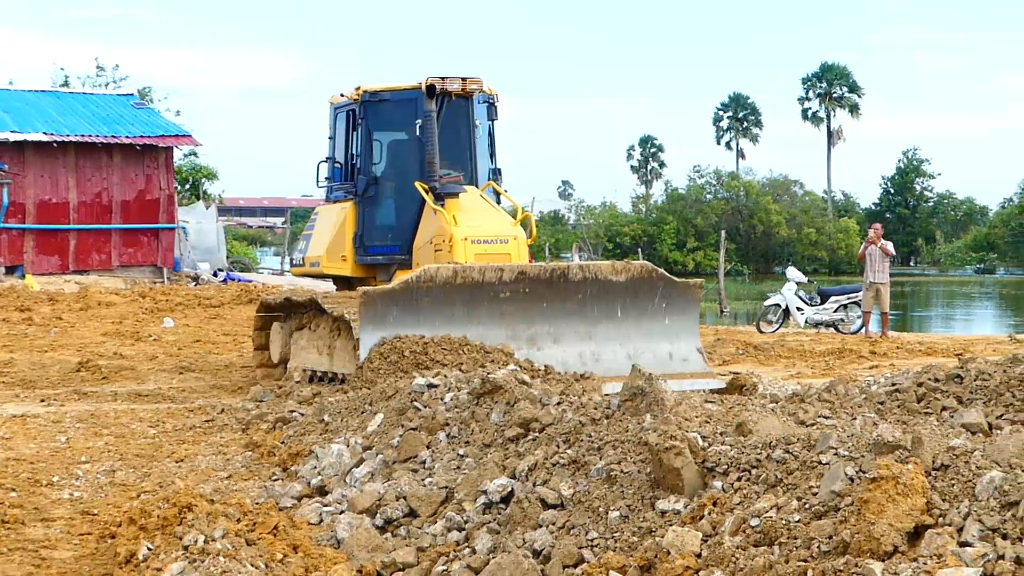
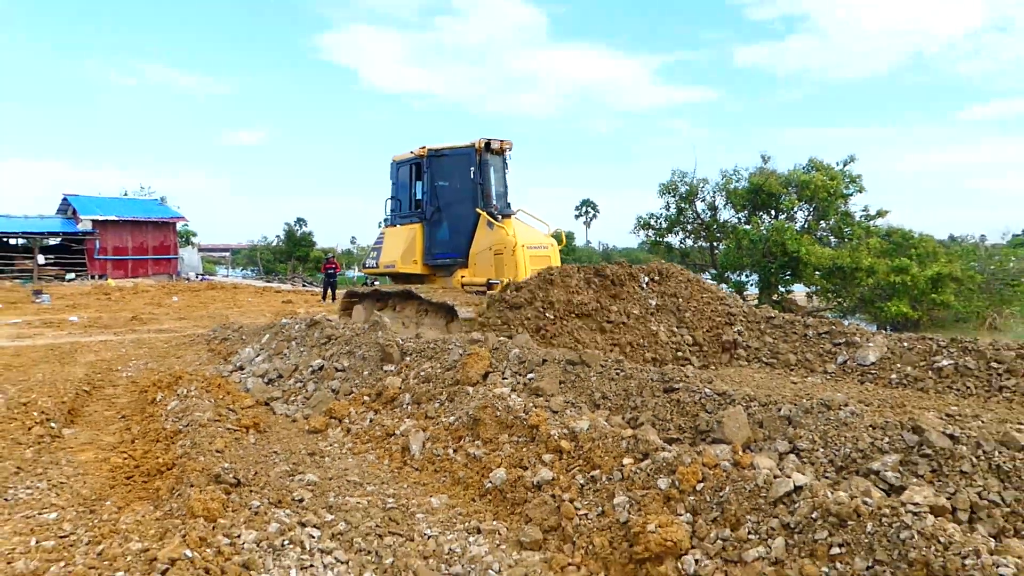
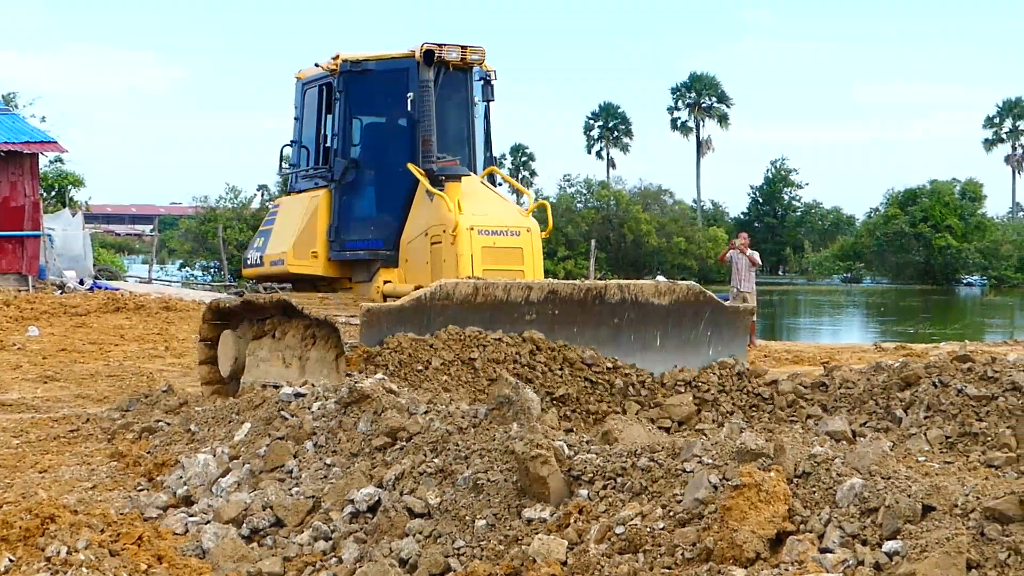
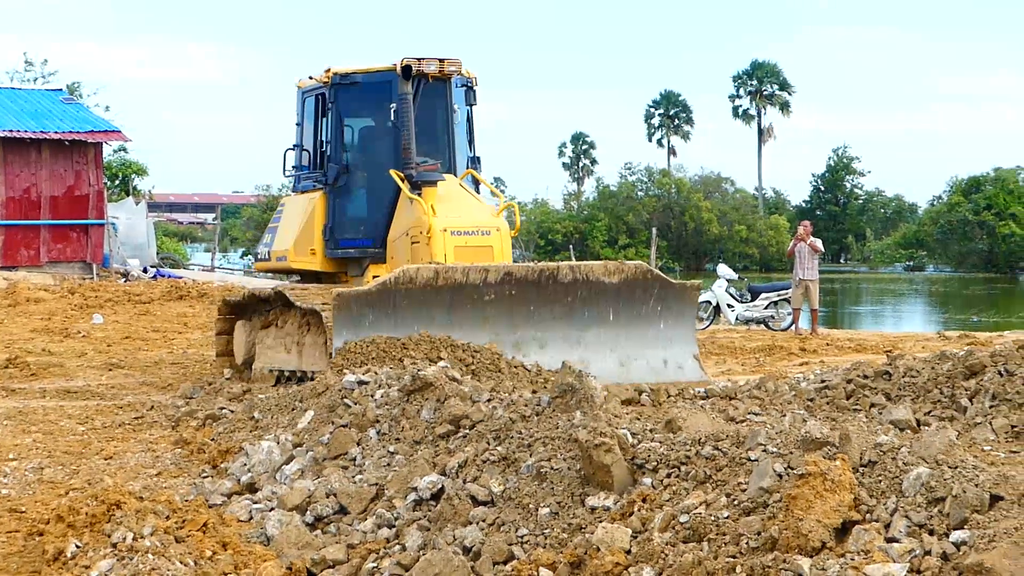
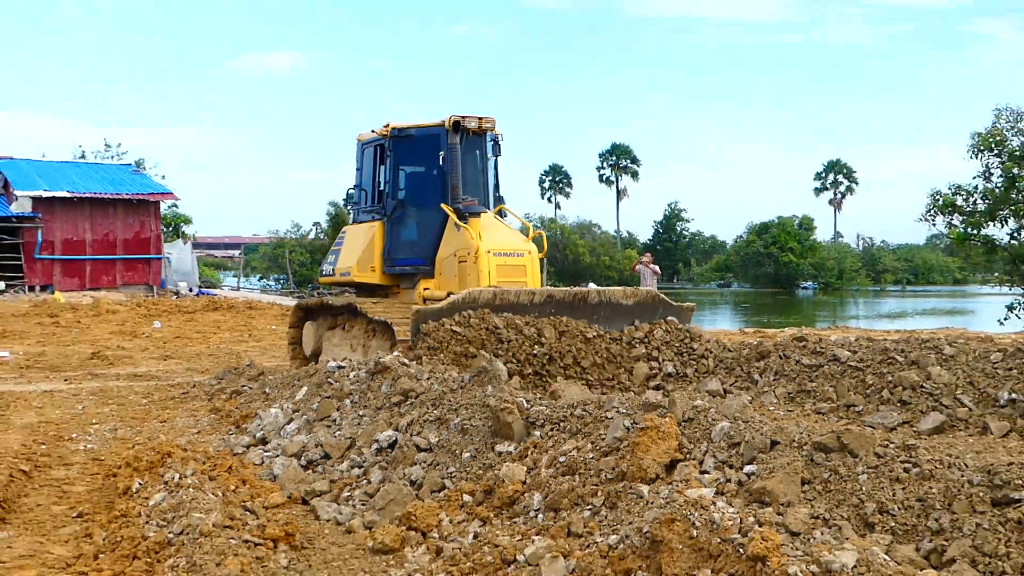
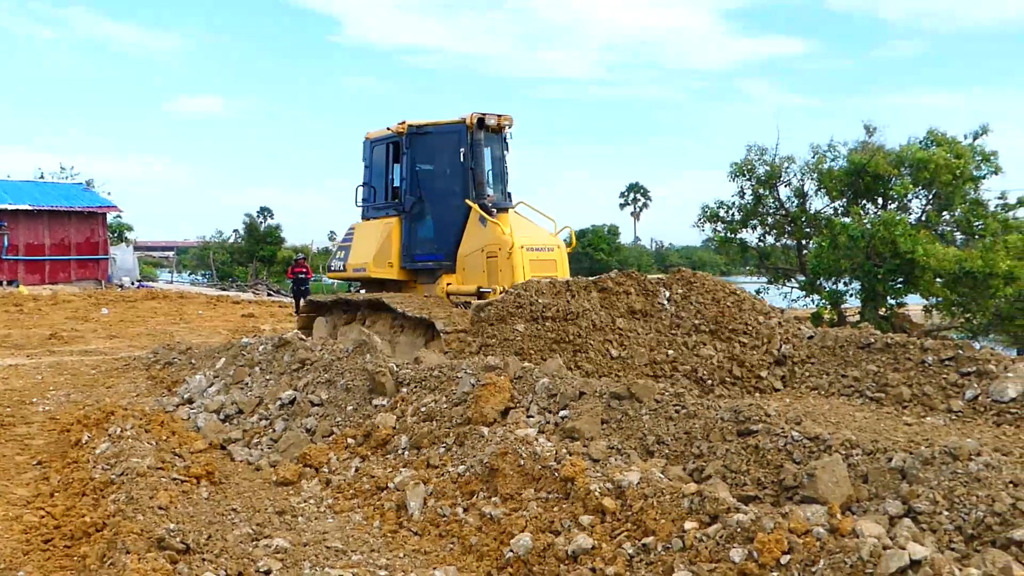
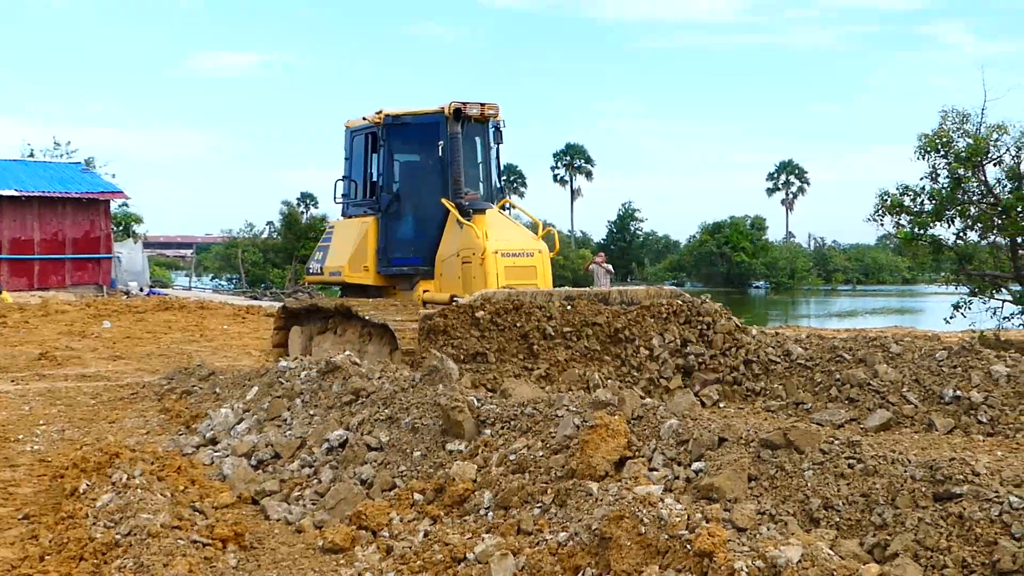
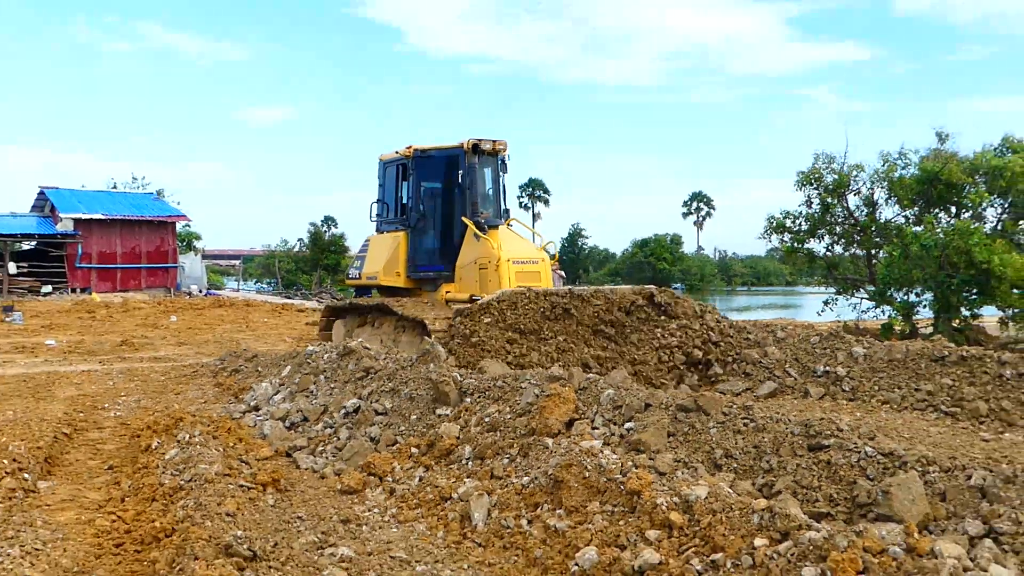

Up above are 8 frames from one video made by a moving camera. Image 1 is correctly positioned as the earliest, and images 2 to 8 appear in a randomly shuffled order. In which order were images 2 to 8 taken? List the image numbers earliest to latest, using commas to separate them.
4, 3, 5, 7, 8, 6, 2
